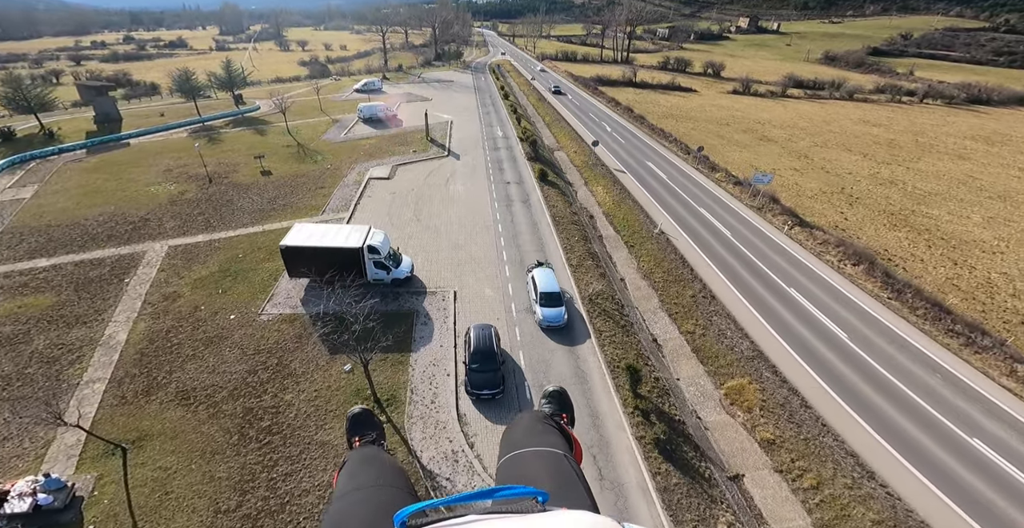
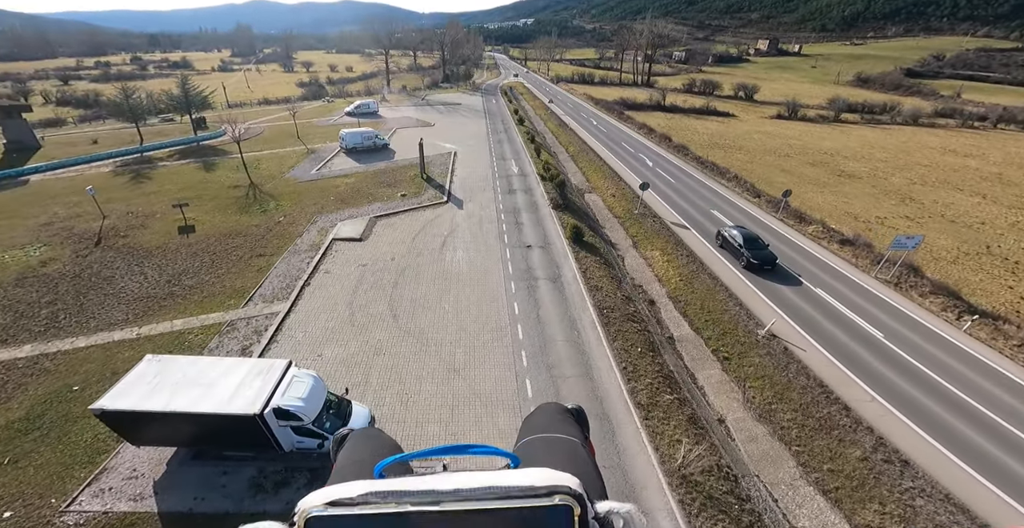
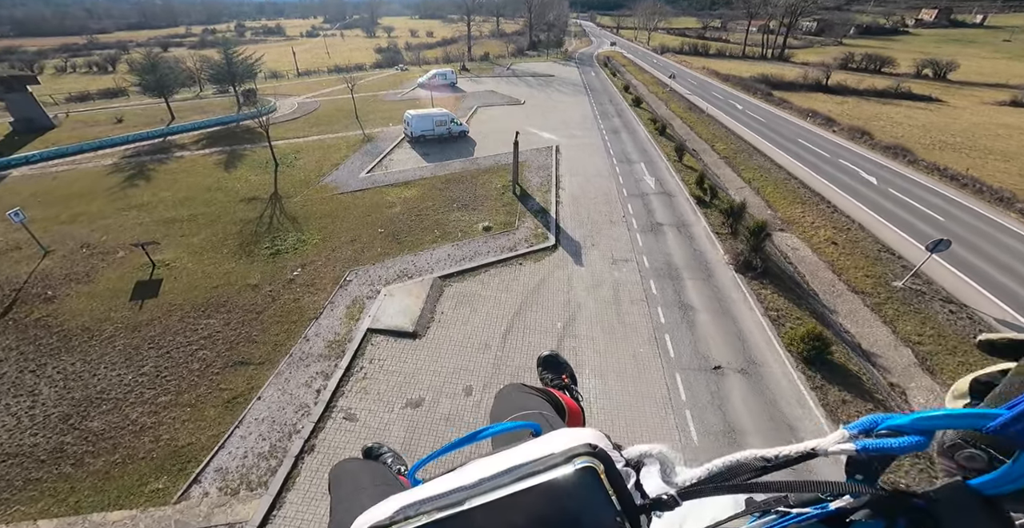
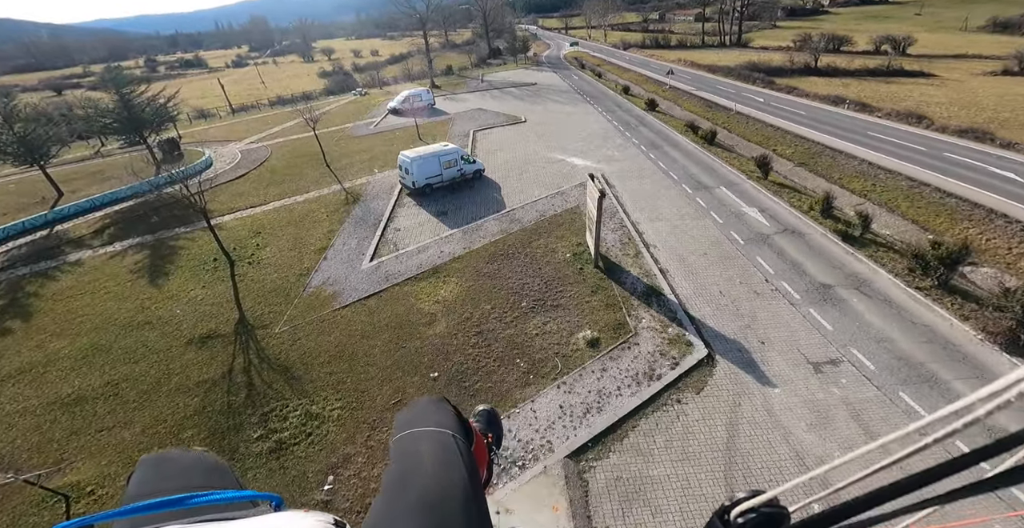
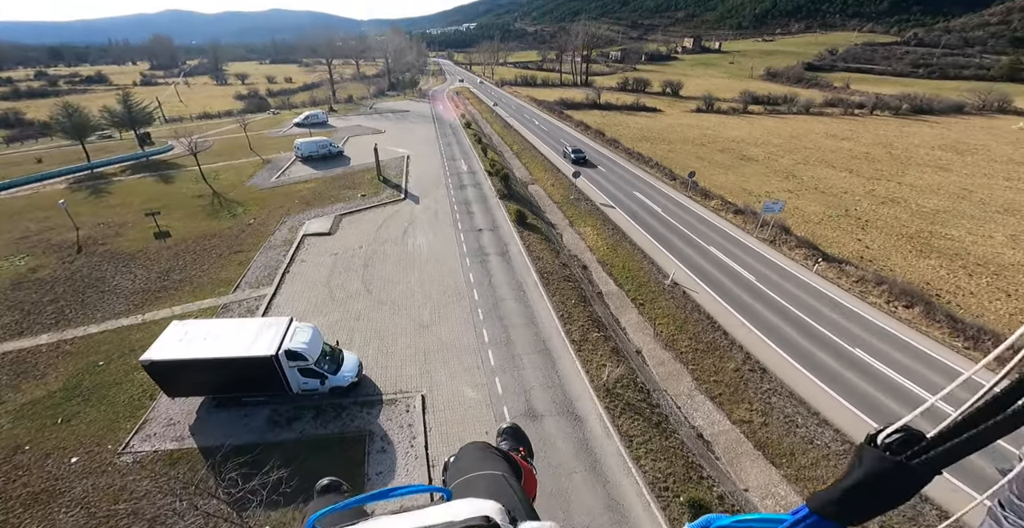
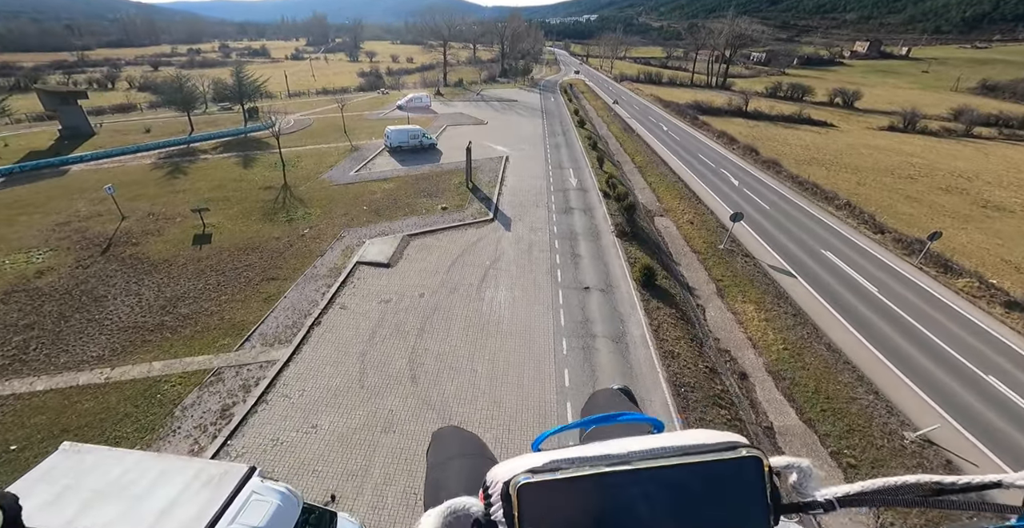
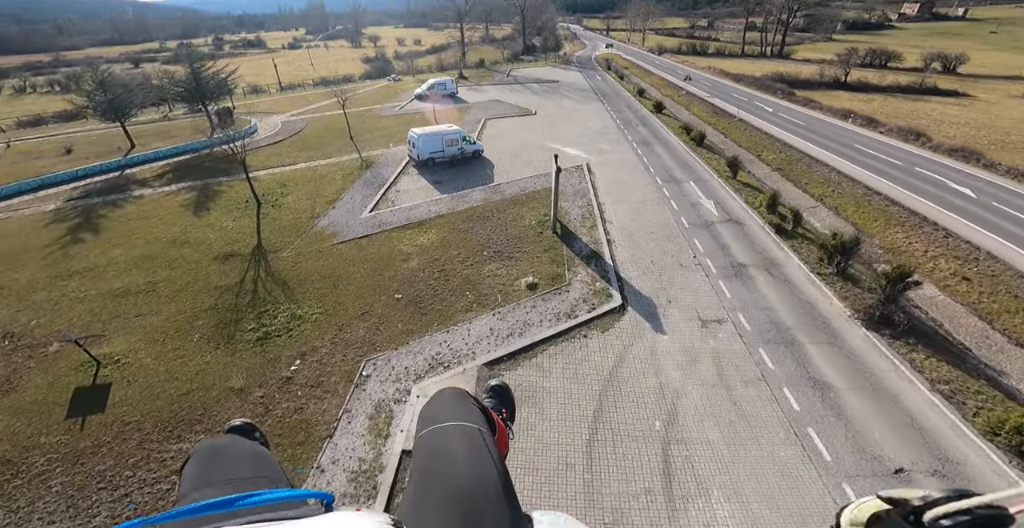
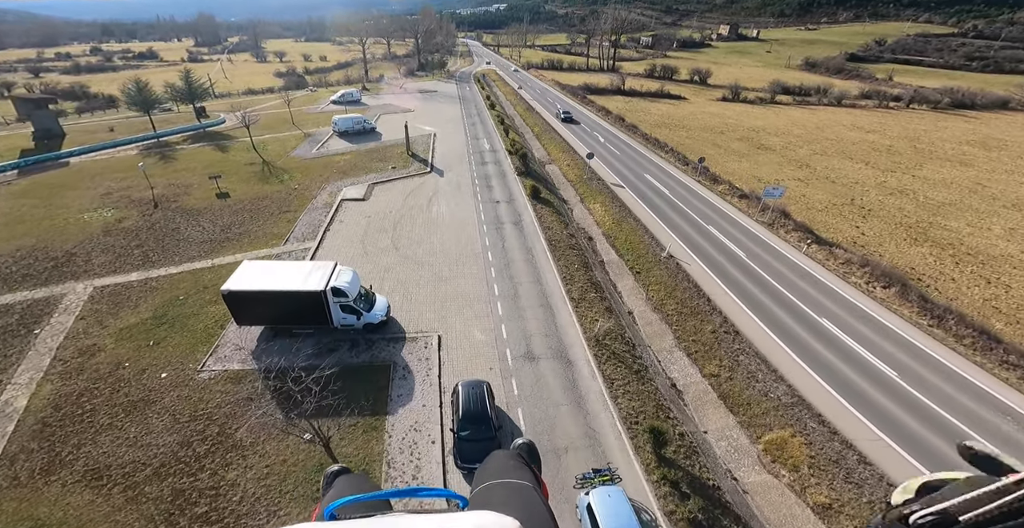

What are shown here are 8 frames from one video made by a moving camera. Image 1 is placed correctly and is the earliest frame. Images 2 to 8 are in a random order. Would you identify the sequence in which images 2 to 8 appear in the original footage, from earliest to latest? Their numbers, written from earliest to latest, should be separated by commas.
8, 5, 2, 6, 3, 7, 4
